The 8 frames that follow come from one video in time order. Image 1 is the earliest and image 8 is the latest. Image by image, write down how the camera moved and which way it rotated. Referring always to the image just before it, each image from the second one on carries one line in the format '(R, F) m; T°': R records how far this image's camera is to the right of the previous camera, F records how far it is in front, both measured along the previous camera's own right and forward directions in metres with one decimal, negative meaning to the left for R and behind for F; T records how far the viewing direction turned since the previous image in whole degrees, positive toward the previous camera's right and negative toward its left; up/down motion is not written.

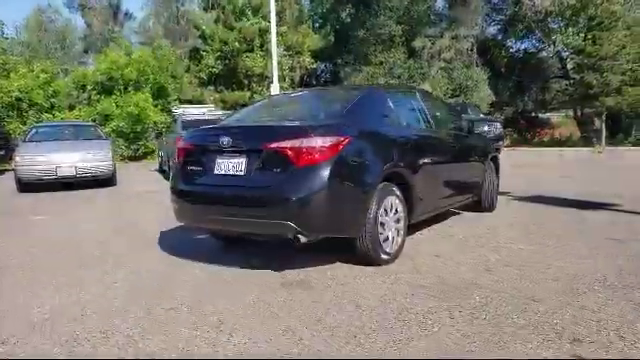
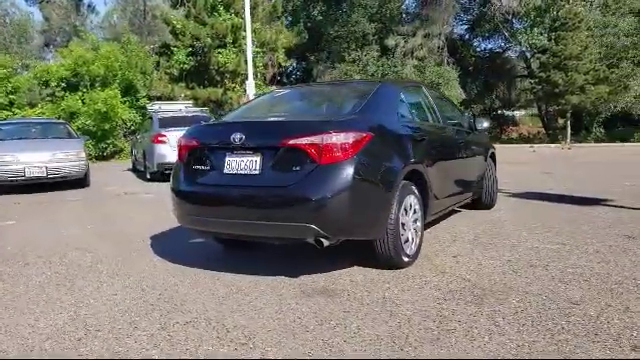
(-0.5, +0.4) m; +4°
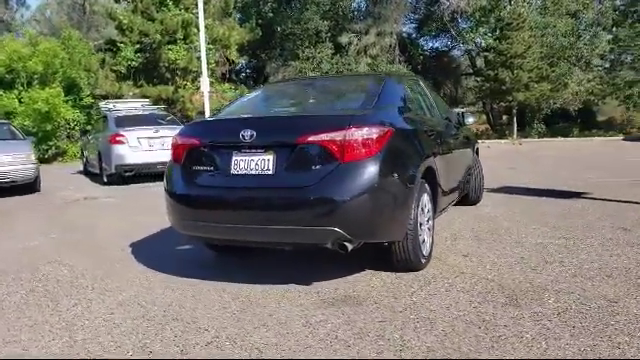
(-0.6, +0.4) m; +6°
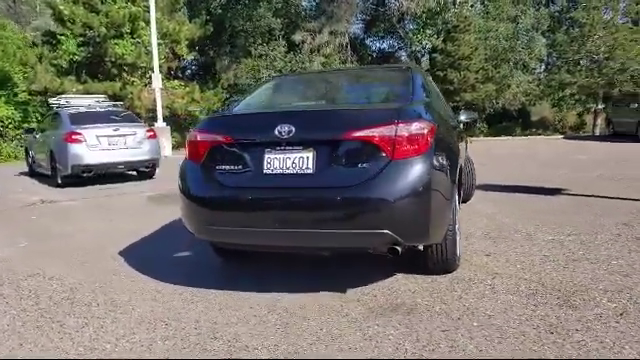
(-0.8, +0.4) m; +6°
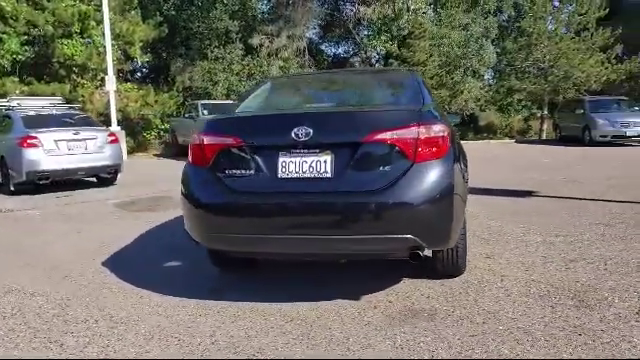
(-0.5, +0.2) m; +6°
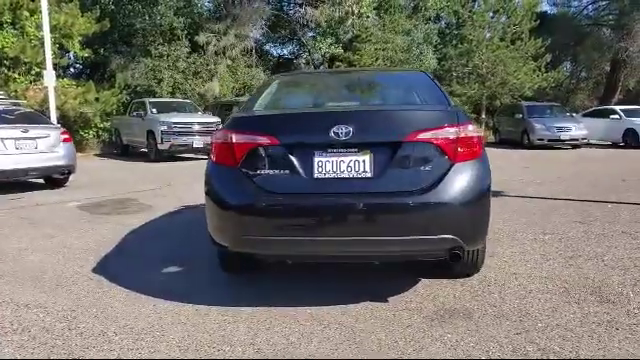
(-0.8, +0.2) m; +7°
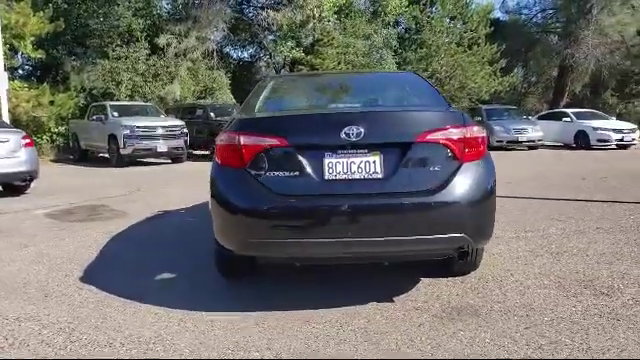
(-0.4, 0.0) m; +5°
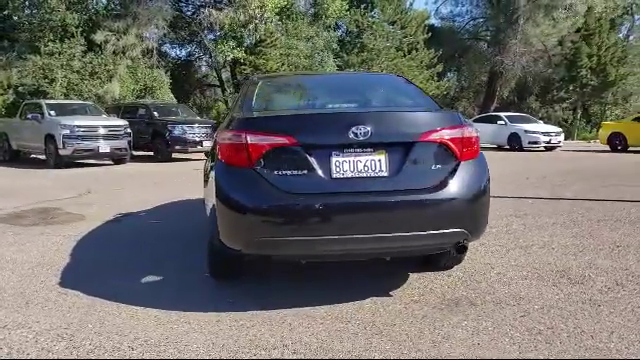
(-0.5, 0.0) m; +7°
